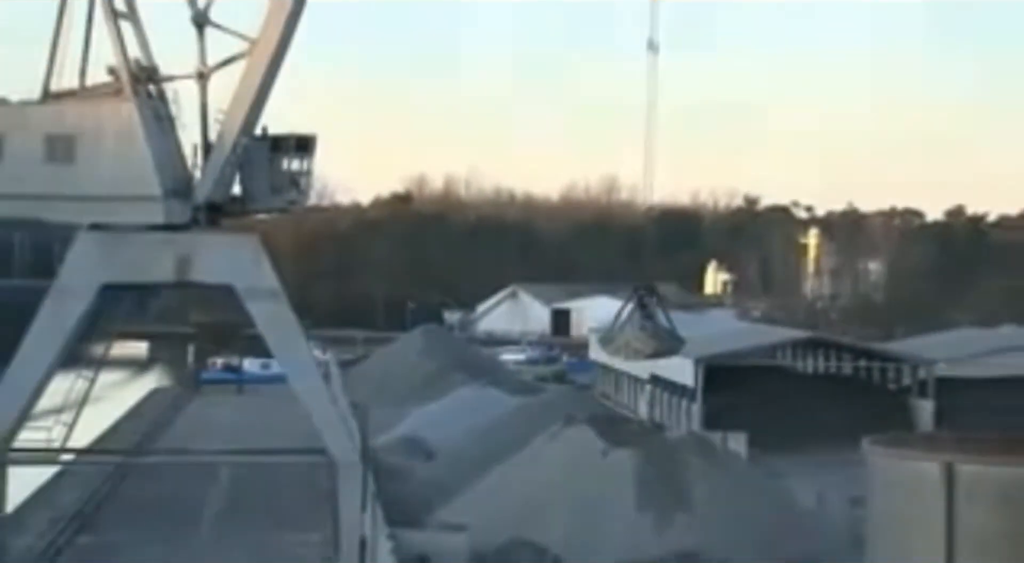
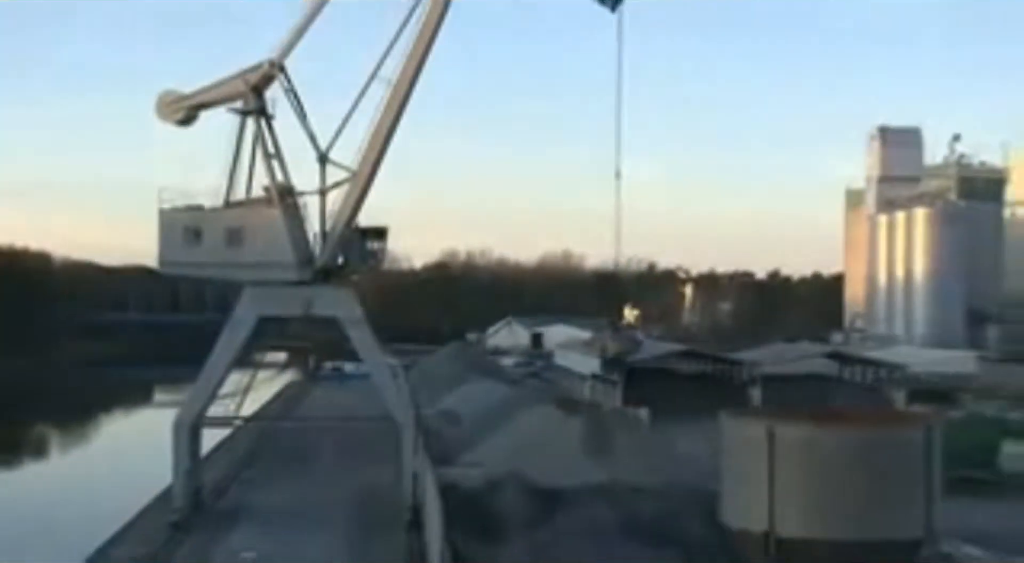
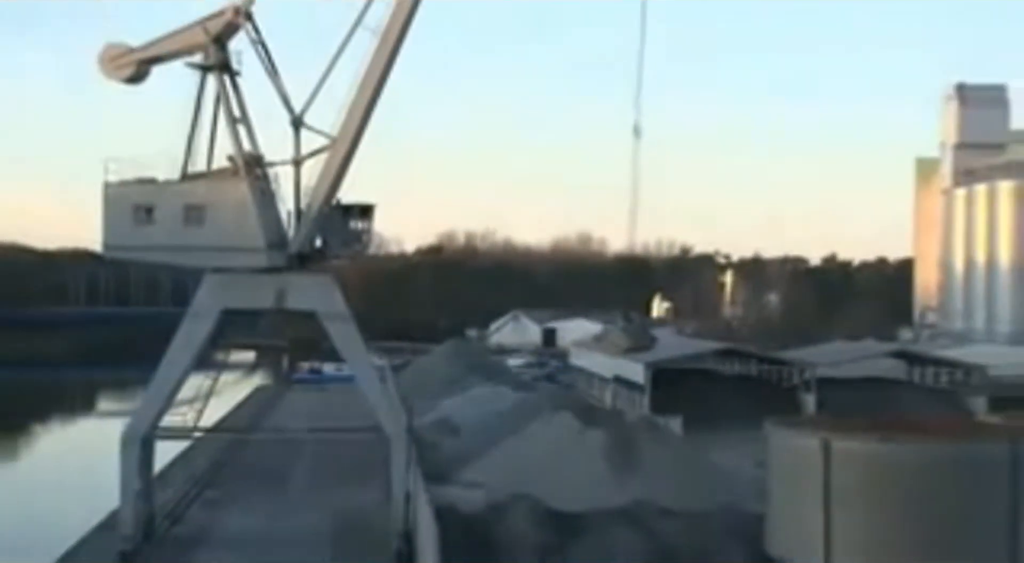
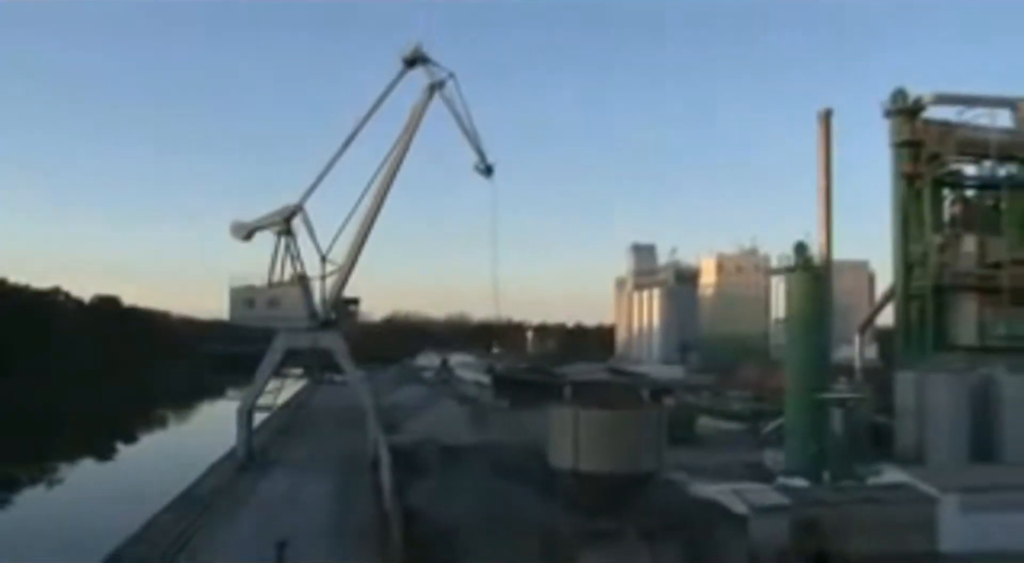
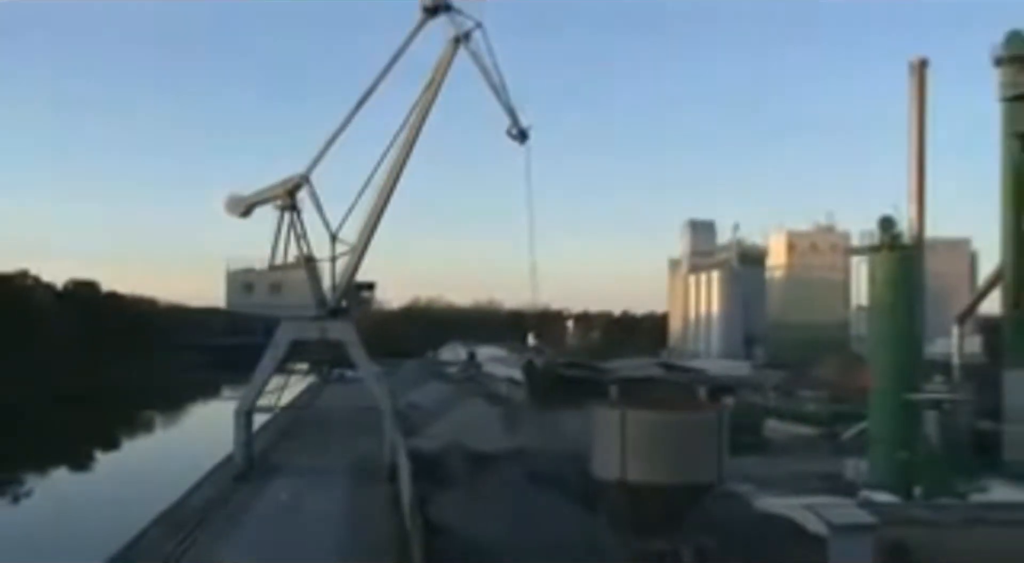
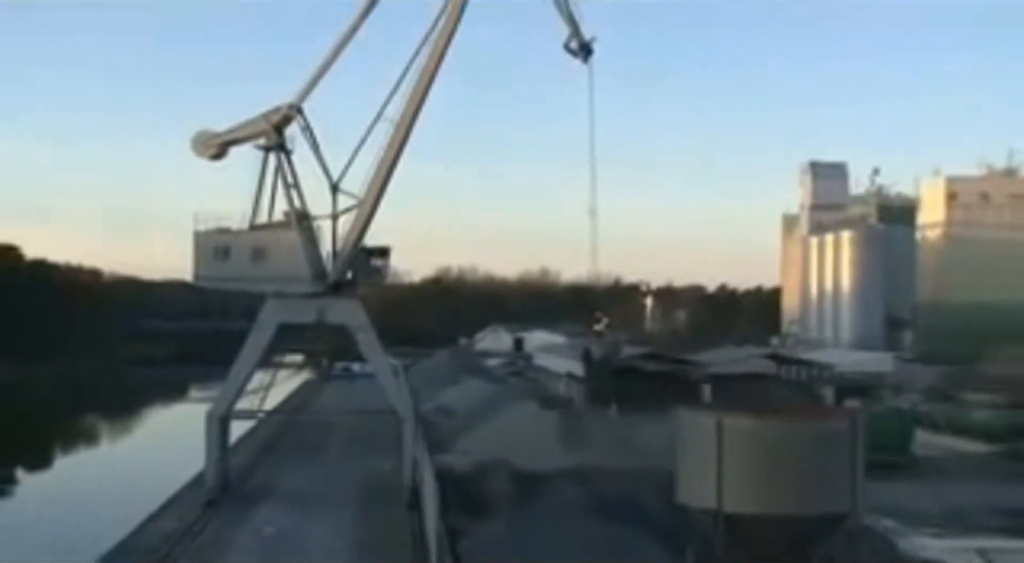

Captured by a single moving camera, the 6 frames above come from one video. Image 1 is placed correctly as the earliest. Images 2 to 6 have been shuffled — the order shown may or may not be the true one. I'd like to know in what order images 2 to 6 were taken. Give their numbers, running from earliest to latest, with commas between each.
3, 2, 6, 5, 4
